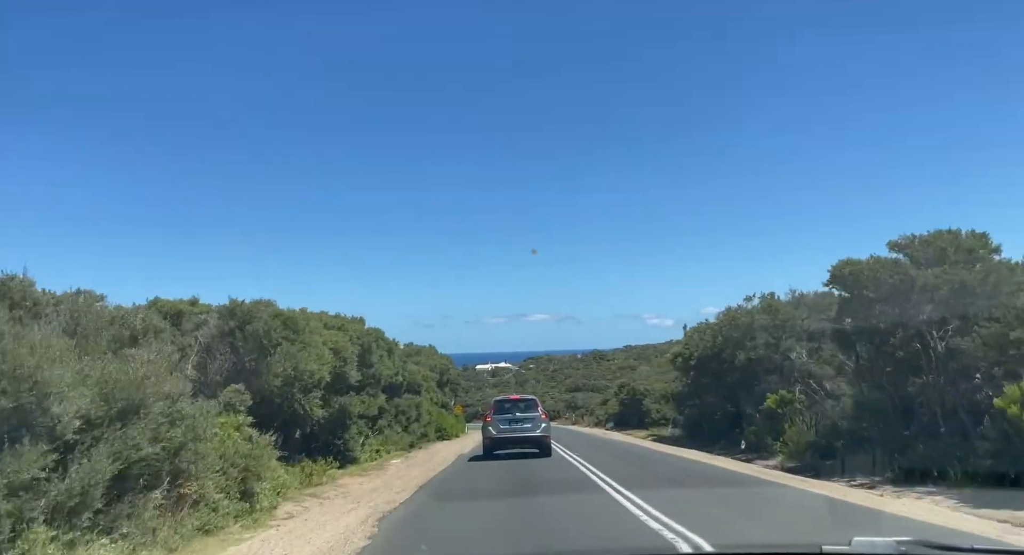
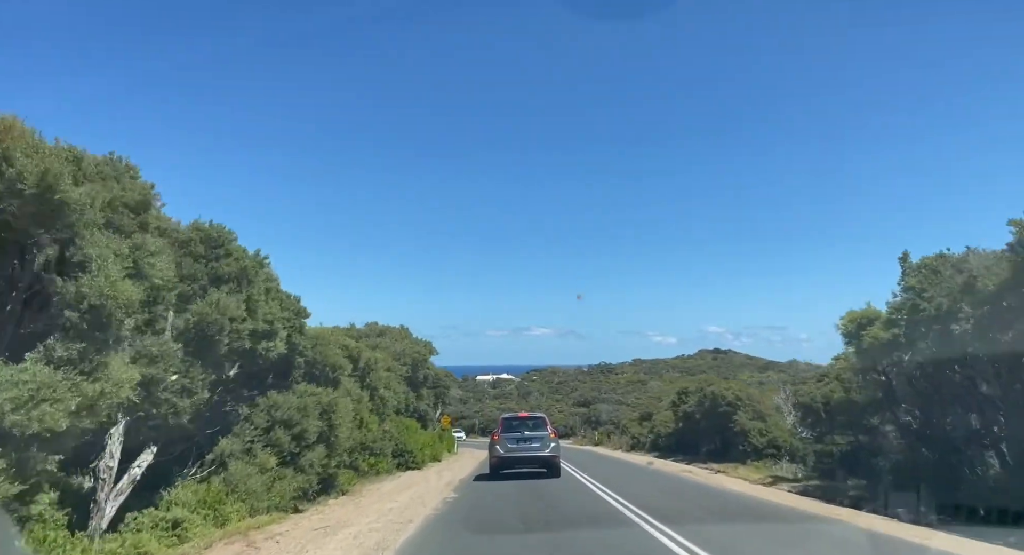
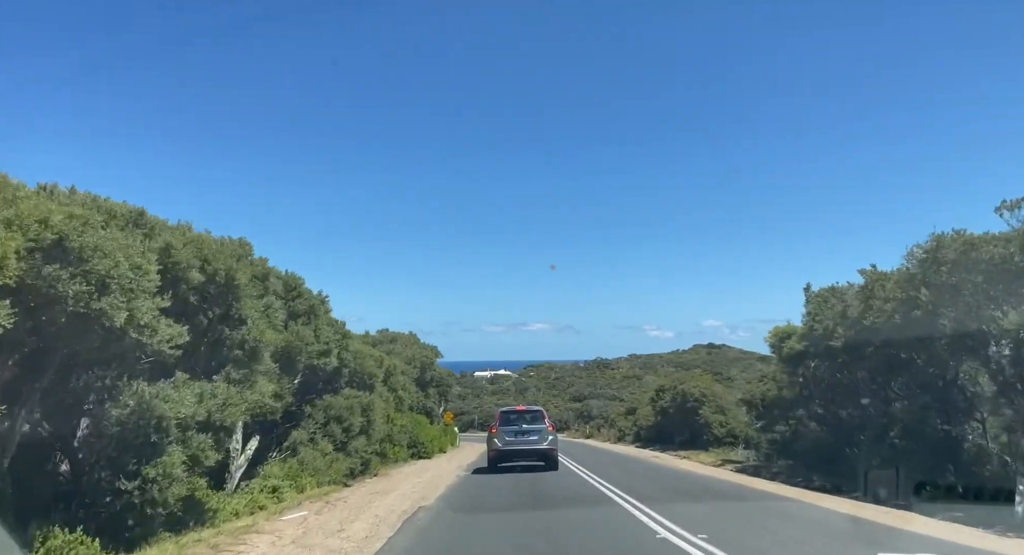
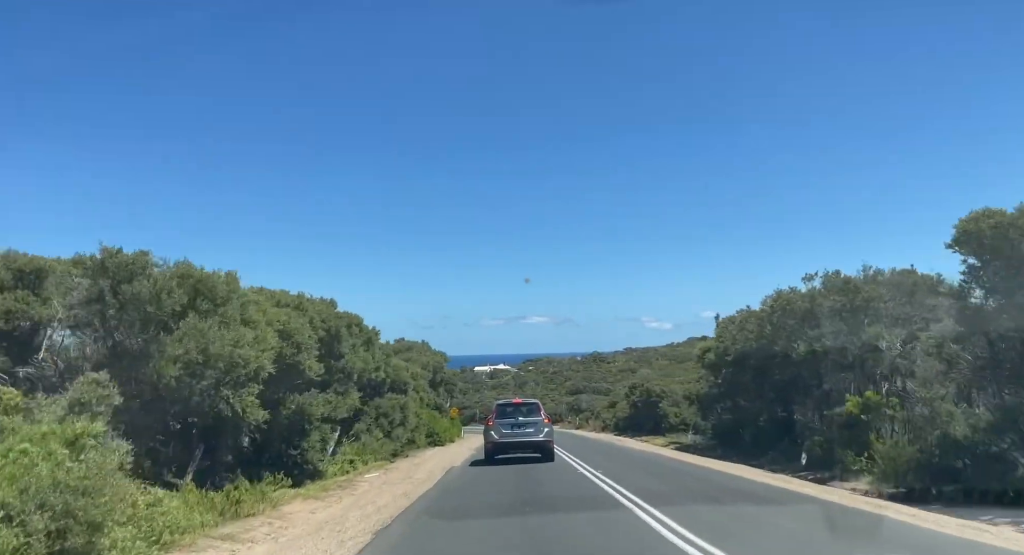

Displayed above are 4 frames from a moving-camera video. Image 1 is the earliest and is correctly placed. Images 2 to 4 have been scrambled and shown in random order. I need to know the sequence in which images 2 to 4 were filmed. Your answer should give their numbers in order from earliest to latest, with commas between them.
4, 3, 2
